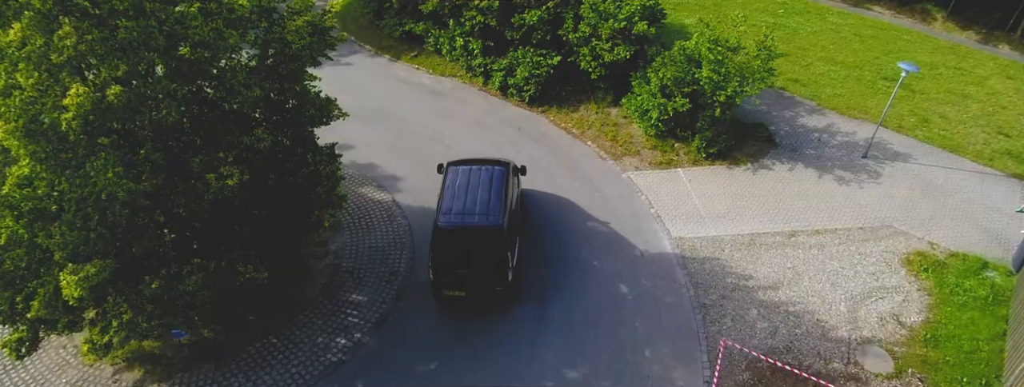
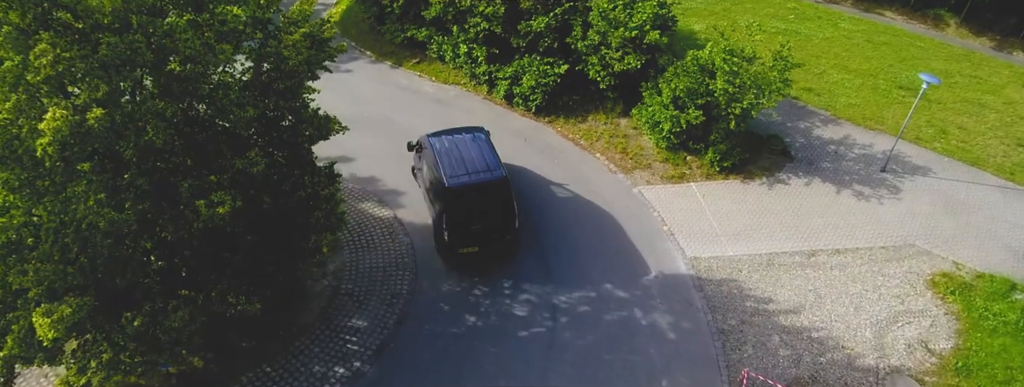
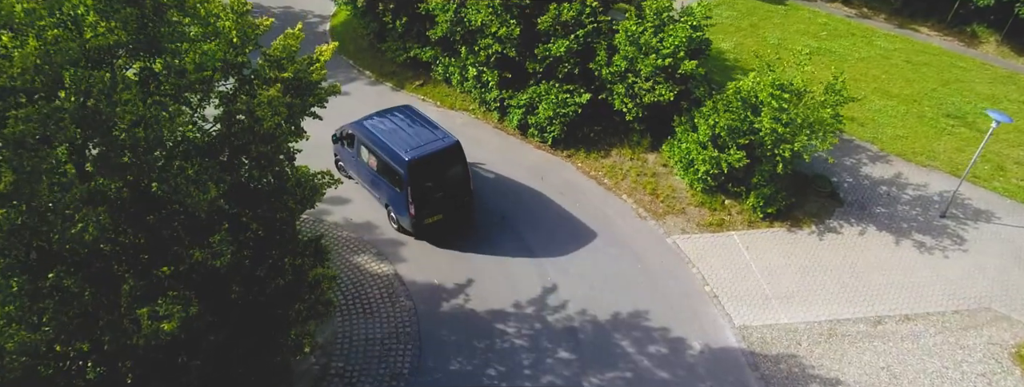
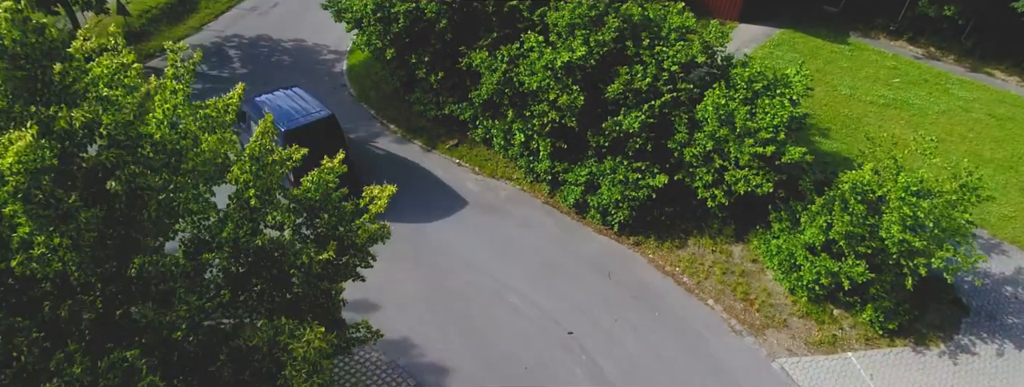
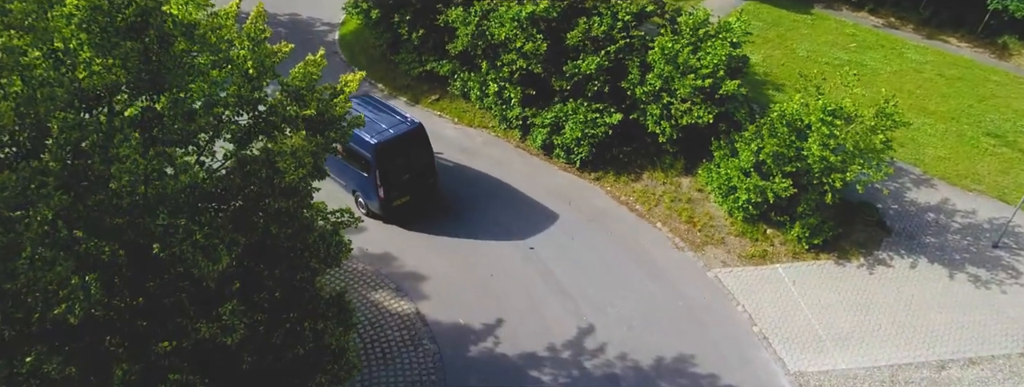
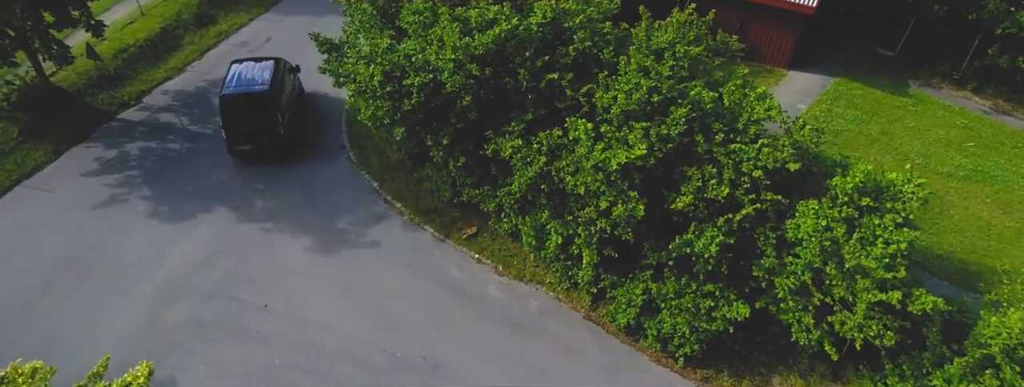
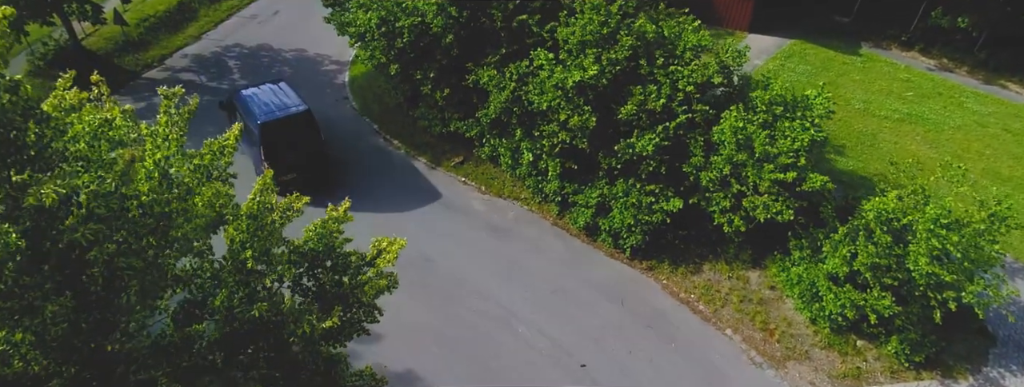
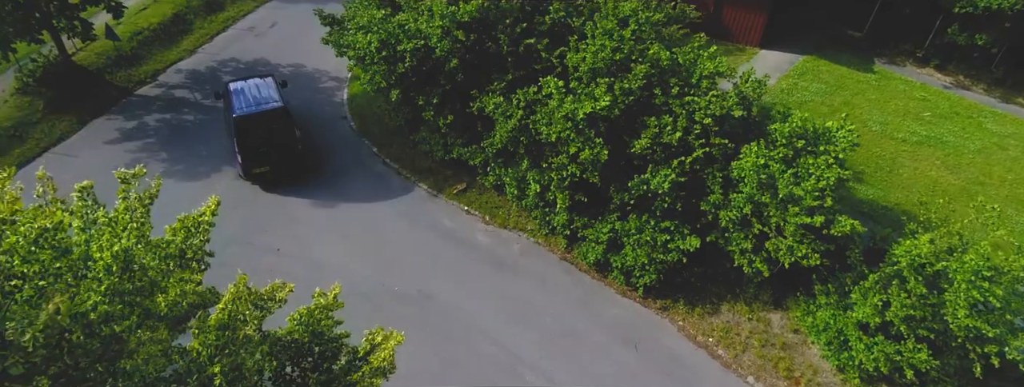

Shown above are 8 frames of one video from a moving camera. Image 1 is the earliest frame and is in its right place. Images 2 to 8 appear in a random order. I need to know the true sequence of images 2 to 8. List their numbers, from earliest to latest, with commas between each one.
2, 3, 5, 4, 7, 8, 6
